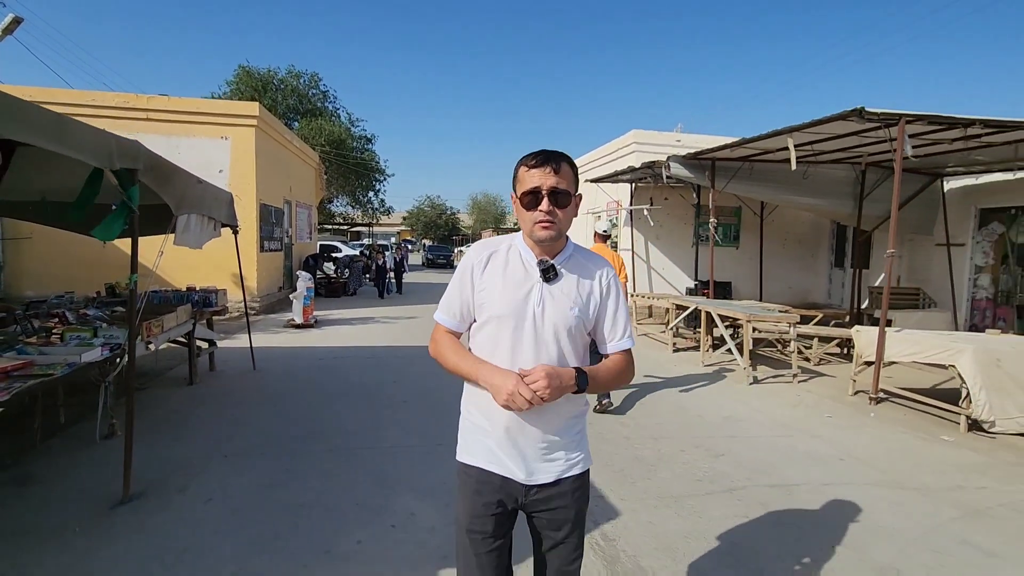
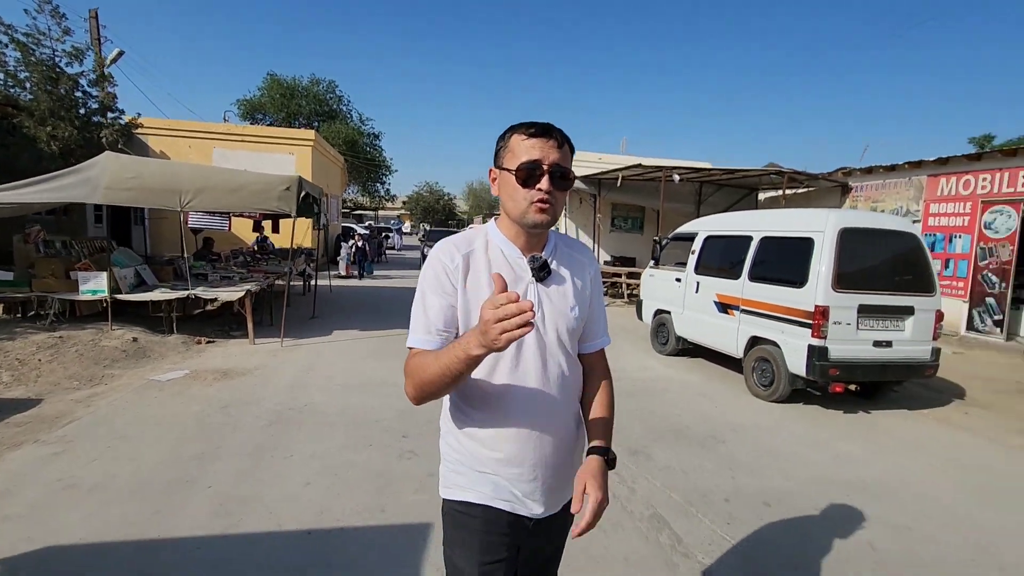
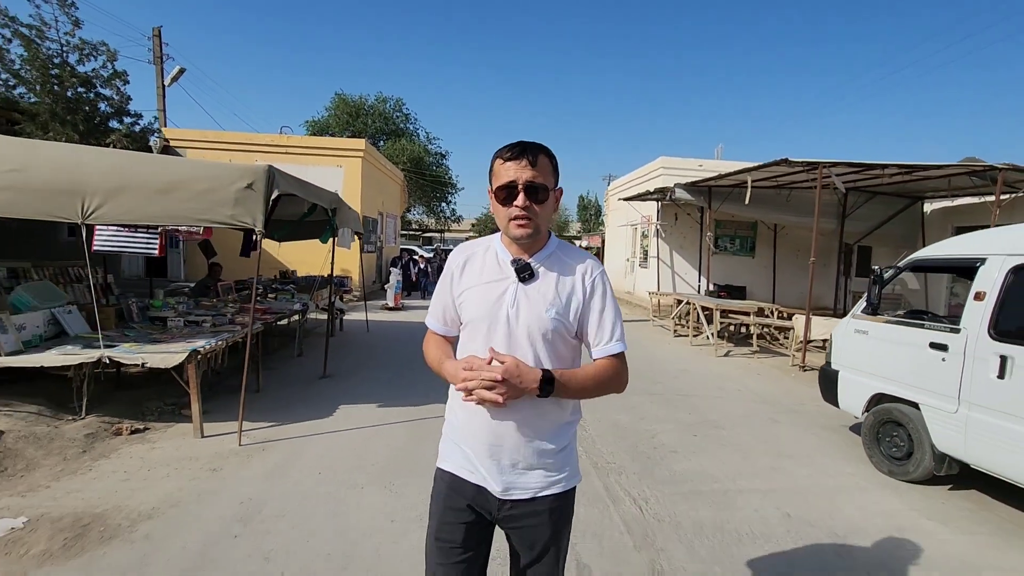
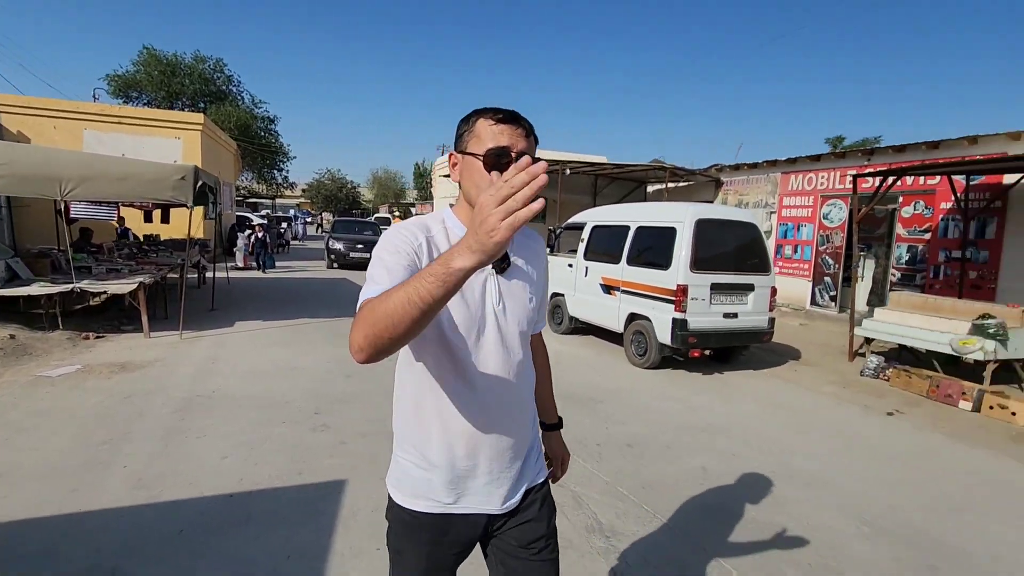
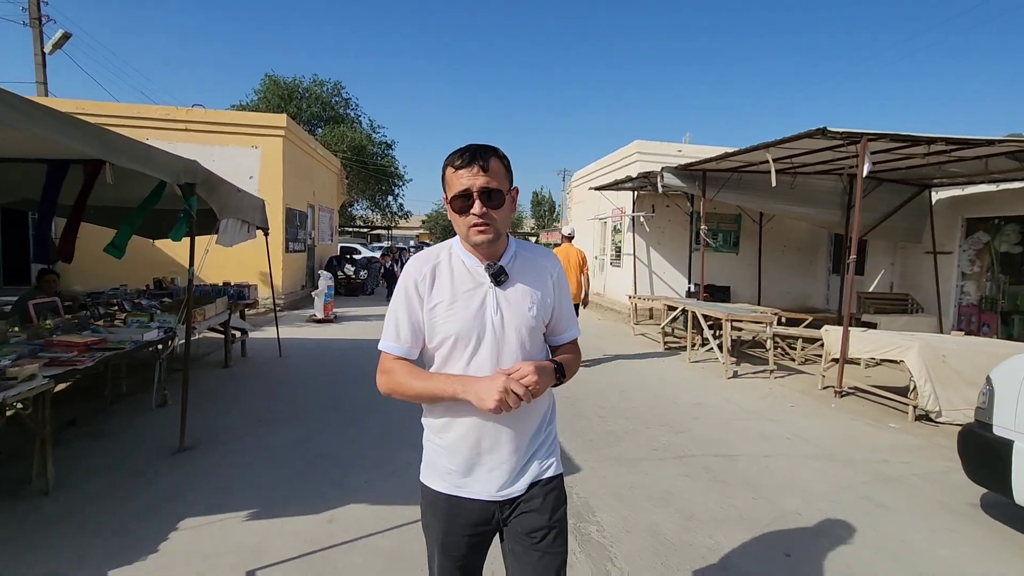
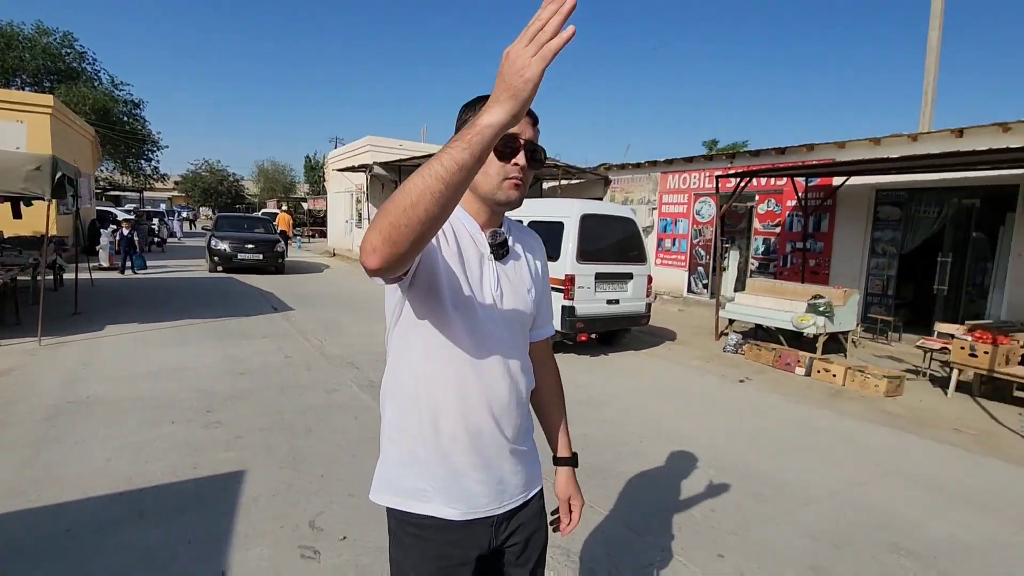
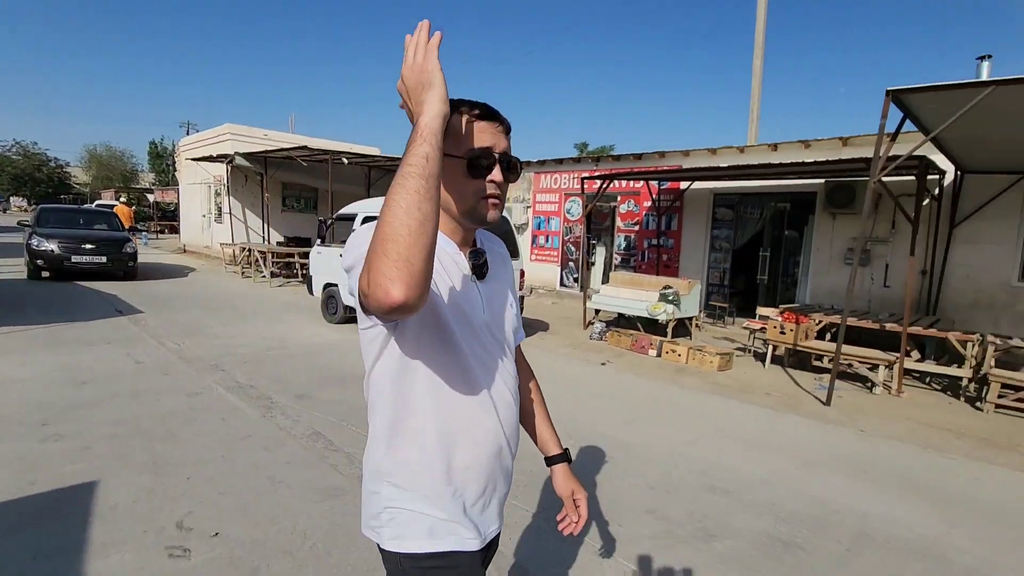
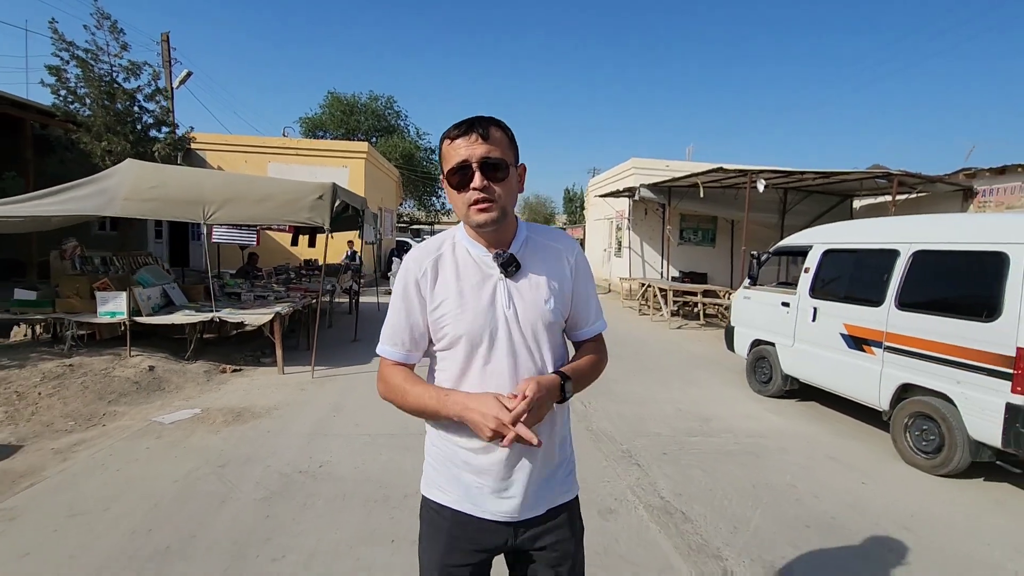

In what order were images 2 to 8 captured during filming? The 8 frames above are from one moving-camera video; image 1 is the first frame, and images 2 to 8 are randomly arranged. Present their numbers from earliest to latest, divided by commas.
5, 3, 8, 2, 4, 6, 7
